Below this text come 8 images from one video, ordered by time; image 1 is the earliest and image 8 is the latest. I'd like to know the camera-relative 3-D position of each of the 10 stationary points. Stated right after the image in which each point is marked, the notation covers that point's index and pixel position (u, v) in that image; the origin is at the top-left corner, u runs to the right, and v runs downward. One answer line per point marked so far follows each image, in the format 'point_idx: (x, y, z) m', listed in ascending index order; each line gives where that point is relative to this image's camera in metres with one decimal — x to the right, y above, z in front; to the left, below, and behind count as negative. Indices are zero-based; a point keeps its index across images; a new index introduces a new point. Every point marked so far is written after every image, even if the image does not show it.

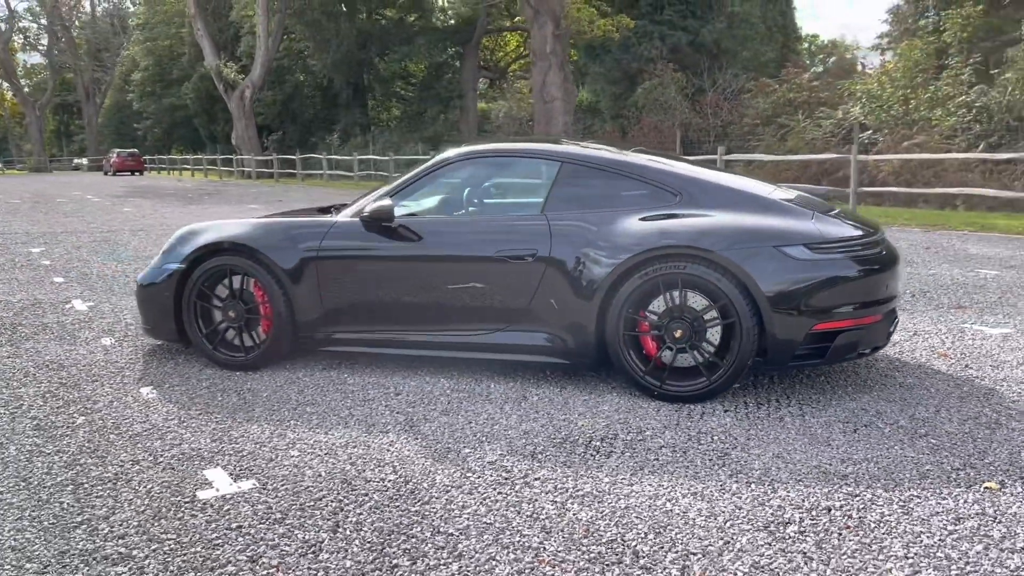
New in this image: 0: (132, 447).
0: (-1.4, -0.6, +3.2) m
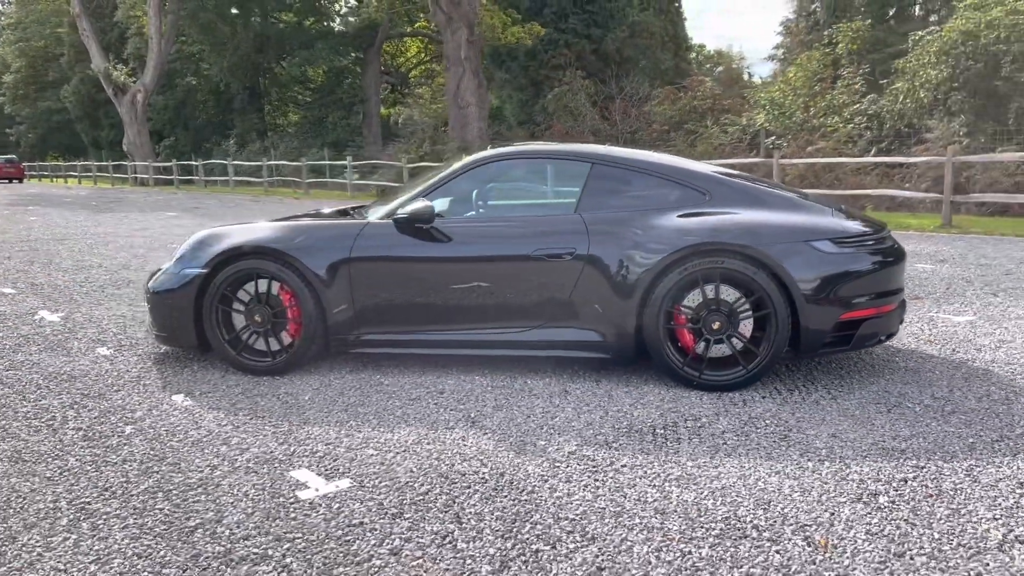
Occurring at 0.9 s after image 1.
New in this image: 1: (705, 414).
0: (-1.1, -0.6, +3.1) m
1: (+0.8, -0.5, +3.5) m
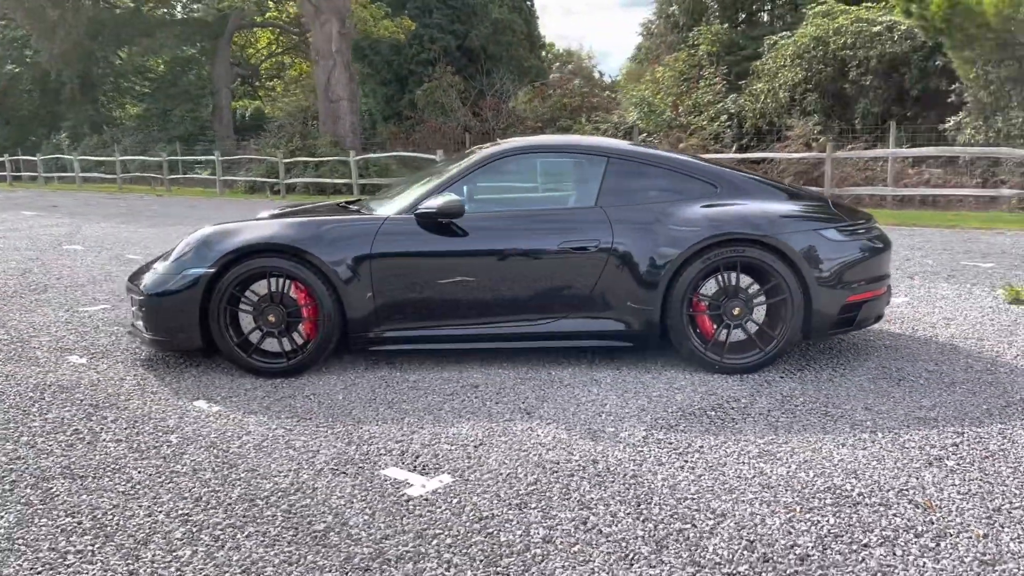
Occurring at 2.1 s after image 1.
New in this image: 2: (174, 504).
0: (-0.8, -0.6, +3.0) m
1: (+1.0, -0.5, +3.7) m
2: (-1.0, -0.7, +2.6) m
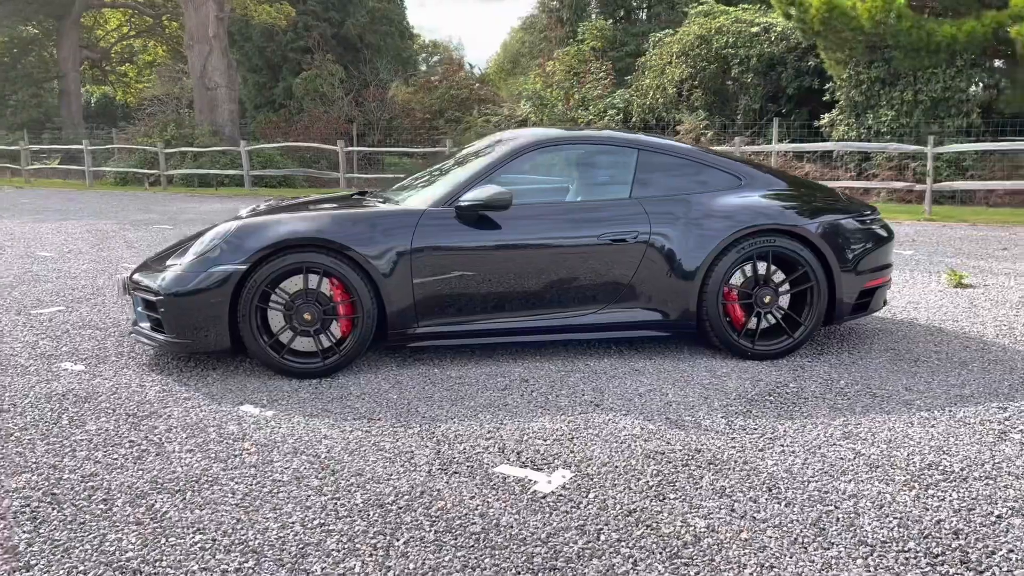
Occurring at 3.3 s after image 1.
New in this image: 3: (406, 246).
0: (-0.5, -0.6, +2.9) m
1: (+1.2, -0.4, +3.8) m
2: (-0.6, -0.7, +2.4) m
3: (-0.5, +0.2, +3.8) m
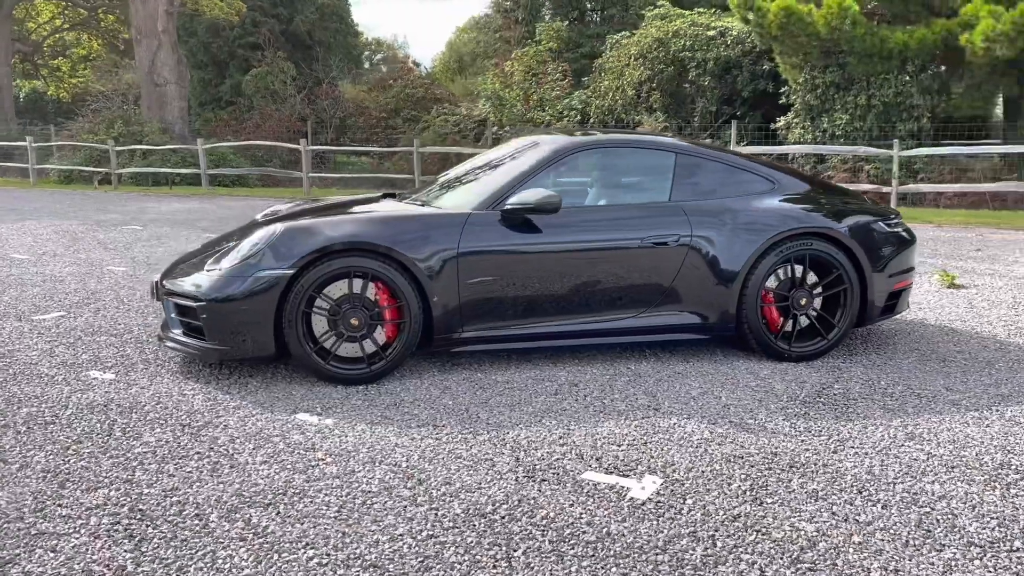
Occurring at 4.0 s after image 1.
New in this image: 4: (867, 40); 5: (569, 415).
0: (-0.2, -0.6, +2.8) m
1: (+1.4, -0.4, +3.9) m
2: (-0.3, -0.7, +2.4) m
3: (-0.3, +0.2, +3.8) m
4: (+7.0, +4.9, +17.2) m
5: (+0.2, -0.5, +3.4) m
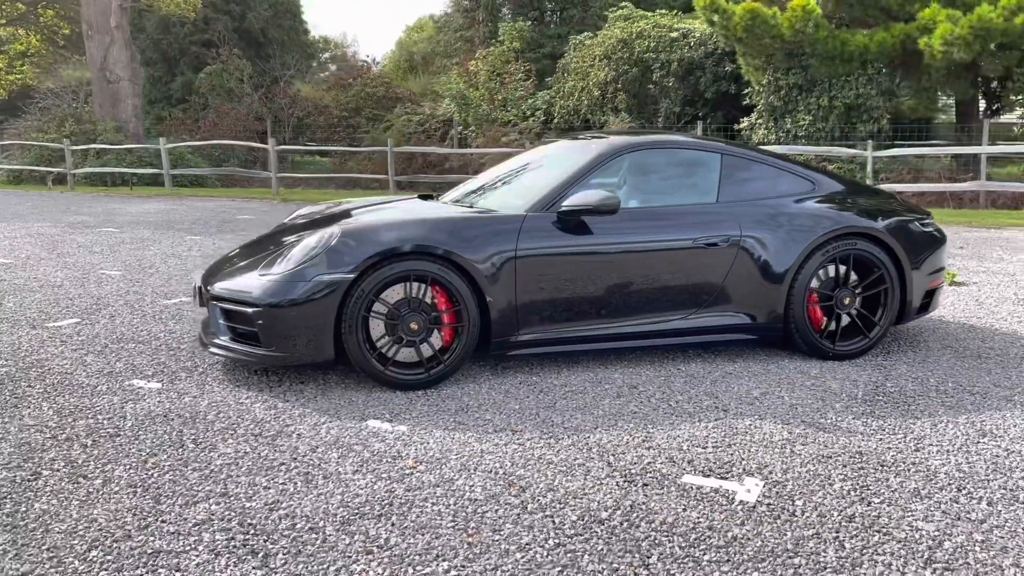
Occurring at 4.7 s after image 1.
0: (+0.1, -0.6, +2.8) m
1: (+1.7, -0.4, +3.9) m
2: (+0.1, -0.7, +2.4) m
3: (0.0, +0.2, +3.8) m
4: (+6.4, +4.9, +17.5) m
5: (+0.5, -0.5, +3.4) m
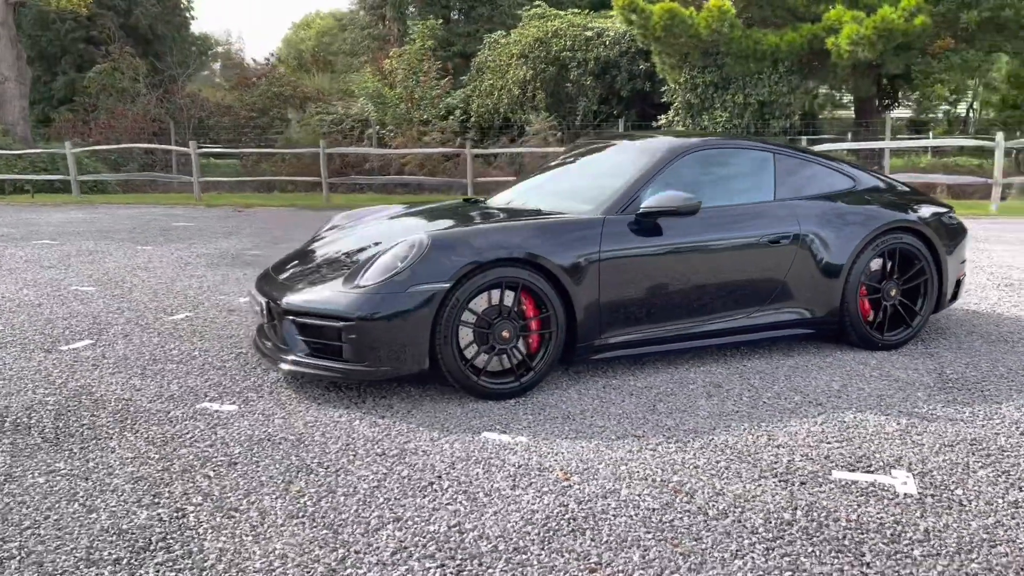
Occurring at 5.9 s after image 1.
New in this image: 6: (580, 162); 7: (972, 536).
0: (+0.6, -0.6, +2.8) m
1: (+2.0, -0.4, +4.1) m
2: (+0.6, -0.7, +2.4) m
3: (+0.4, +0.1, +3.7) m
4: (+4.9, +5.1, +18.2) m
5: (+0.9, -0.5, +3.4) m
6: (+0.4, +0.7, +4.6) m
7: (+1.3, -0.7, +2.4) m
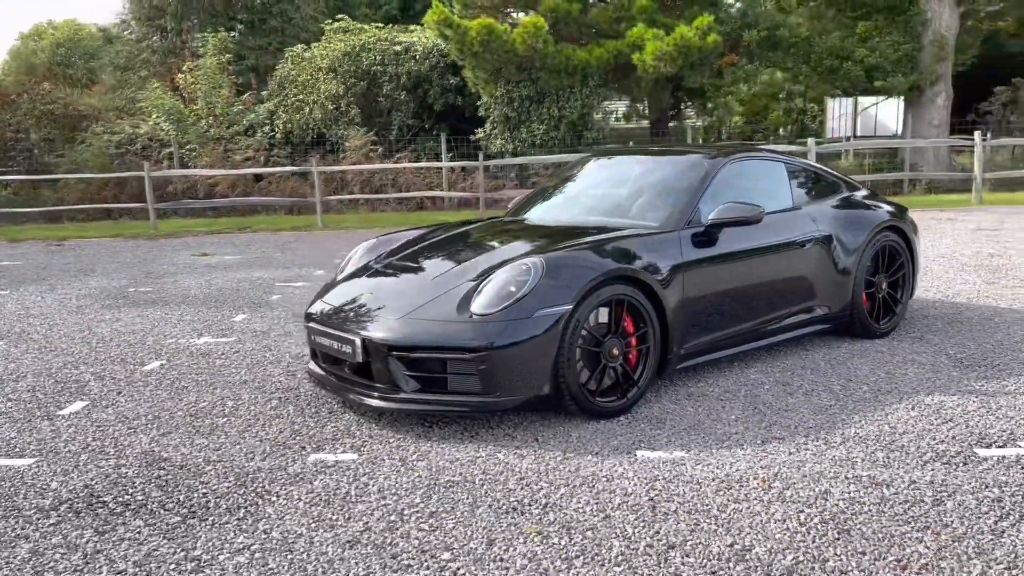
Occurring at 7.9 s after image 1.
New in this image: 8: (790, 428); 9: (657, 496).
0: (+1.3, -0.6, +3.0) m
1: (+2.3, -0.3, +4.6) m
2: (+1.4, -0.7, +2.6) m
3: (+0.7, +0.1, +3.8) m
4: (+1.1, +5.0, +19.0) m
5: (+1.4, -0.5, +3.7) m
6: (+0.5, +0.6, +4.7) m
7: (+2.0, -0.6, +2.8) m
8: (+1.1, -0.6, +3.4) m
9: (+0.4, -0.7, +2.8) m
